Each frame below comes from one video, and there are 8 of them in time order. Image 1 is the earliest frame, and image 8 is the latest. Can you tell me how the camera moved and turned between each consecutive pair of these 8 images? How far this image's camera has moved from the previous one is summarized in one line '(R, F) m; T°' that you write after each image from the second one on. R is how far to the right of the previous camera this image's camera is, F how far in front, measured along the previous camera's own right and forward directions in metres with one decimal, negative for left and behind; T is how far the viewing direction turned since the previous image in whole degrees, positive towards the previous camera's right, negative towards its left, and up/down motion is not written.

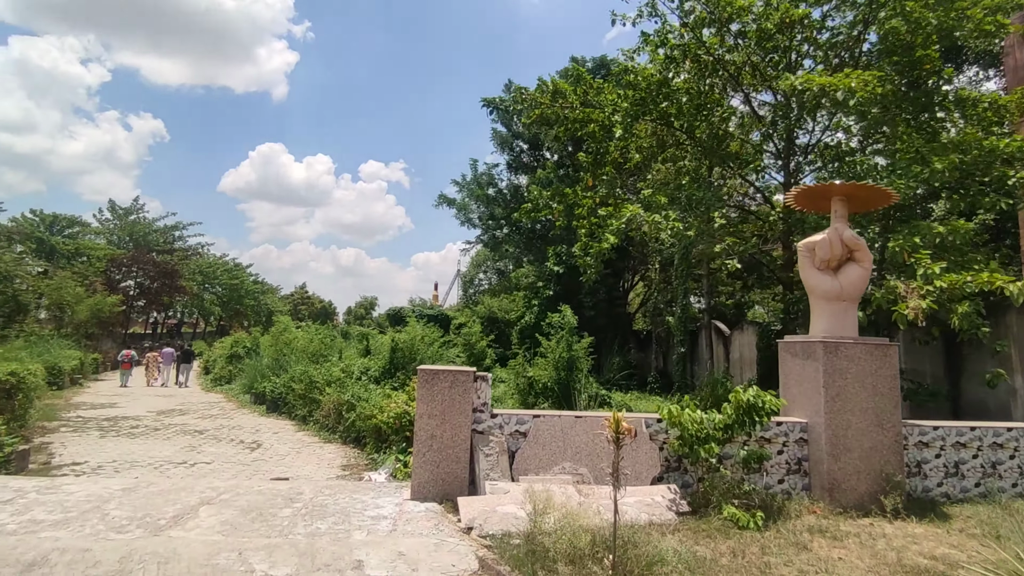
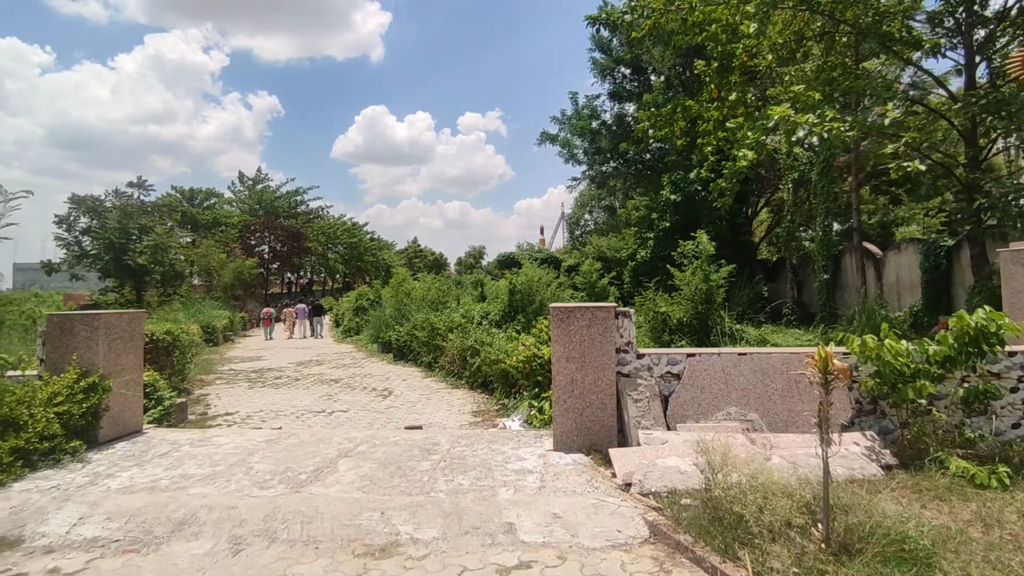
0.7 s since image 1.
(-0.3, +0.6) m; -11°
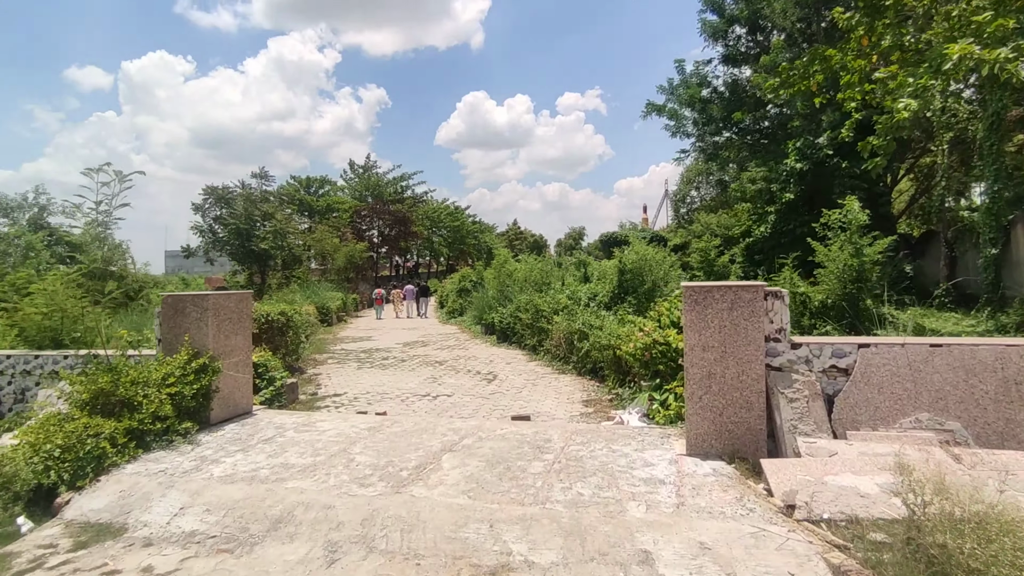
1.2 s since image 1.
(-0.1, +0.5) m; -10°
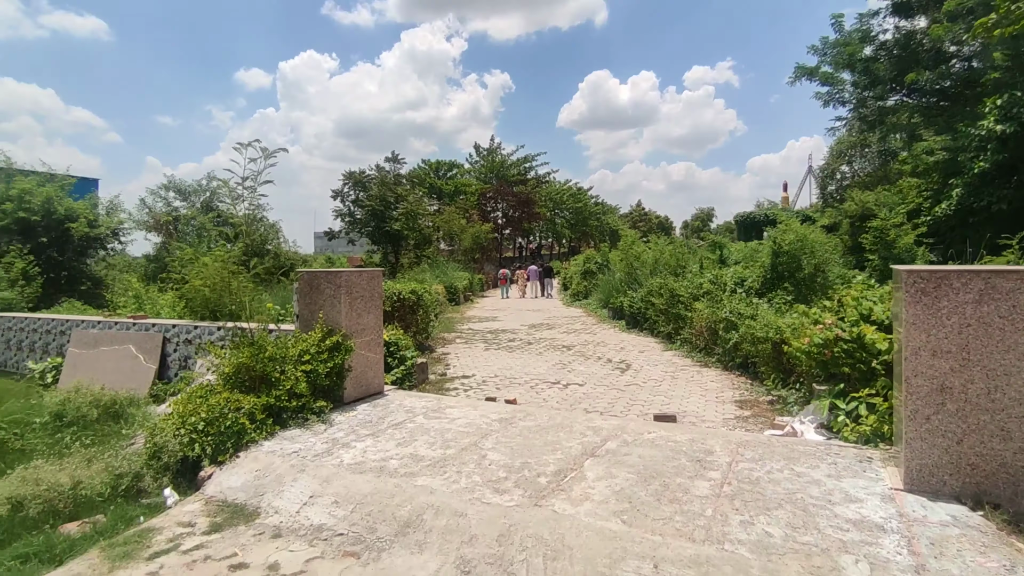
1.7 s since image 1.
(-0.2, +0.5) m; -12°
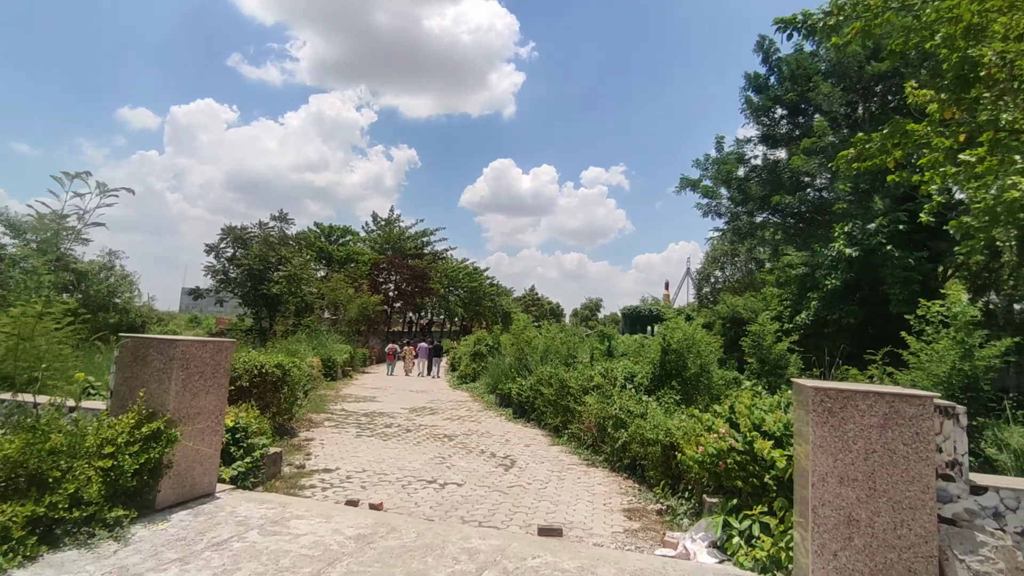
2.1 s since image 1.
(+0.1, +0.5) m; +11°
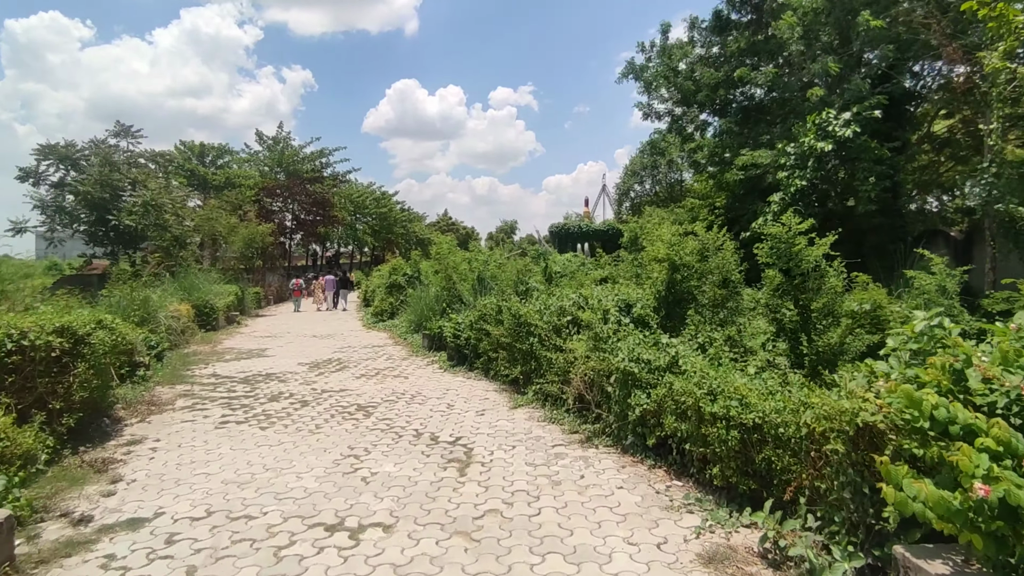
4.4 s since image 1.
(-0.2, +2.7) m; +8°
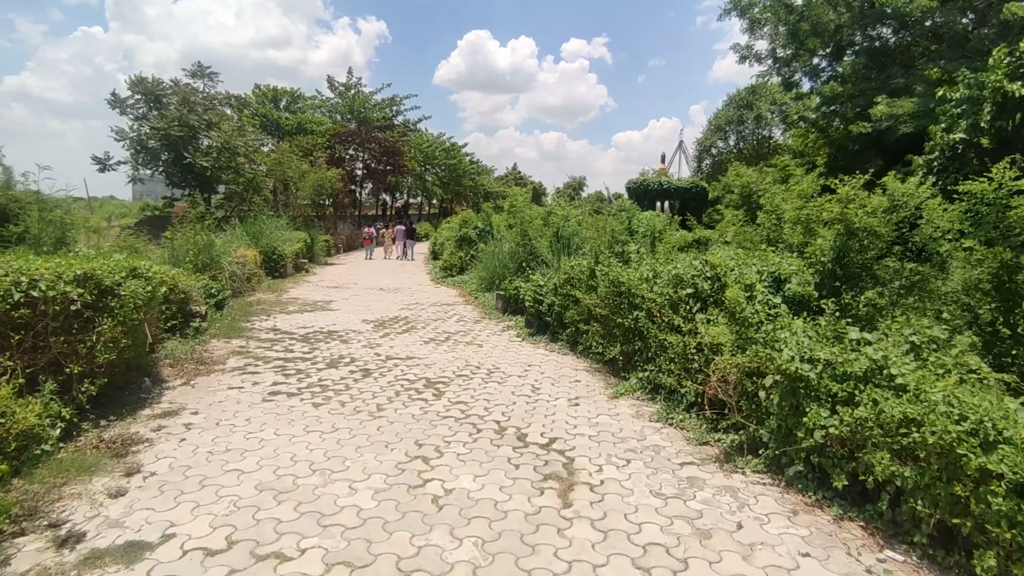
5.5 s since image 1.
(-0.4, +1.2) m; -6°
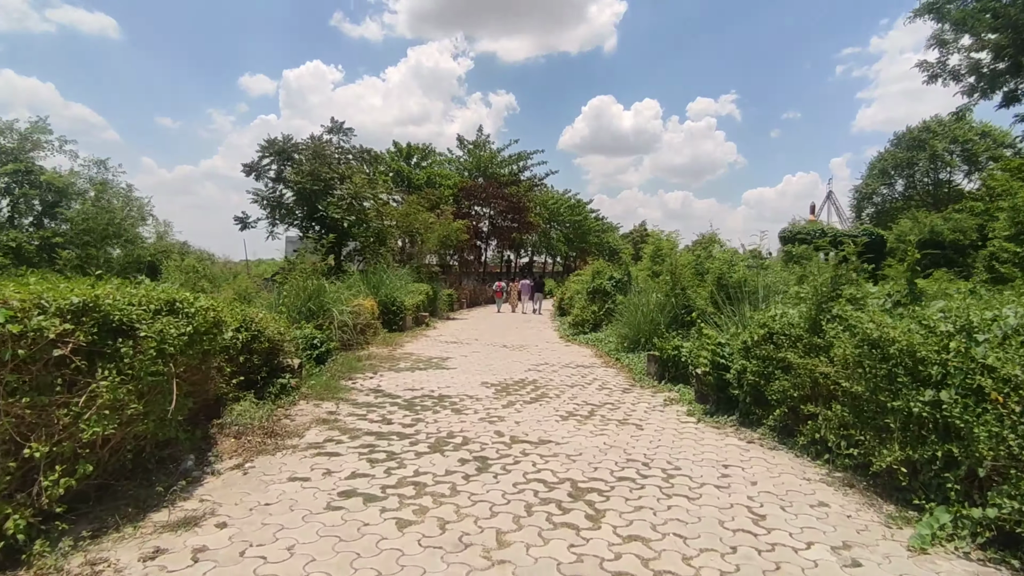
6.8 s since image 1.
(-0.4, +1.8) m; -12°
